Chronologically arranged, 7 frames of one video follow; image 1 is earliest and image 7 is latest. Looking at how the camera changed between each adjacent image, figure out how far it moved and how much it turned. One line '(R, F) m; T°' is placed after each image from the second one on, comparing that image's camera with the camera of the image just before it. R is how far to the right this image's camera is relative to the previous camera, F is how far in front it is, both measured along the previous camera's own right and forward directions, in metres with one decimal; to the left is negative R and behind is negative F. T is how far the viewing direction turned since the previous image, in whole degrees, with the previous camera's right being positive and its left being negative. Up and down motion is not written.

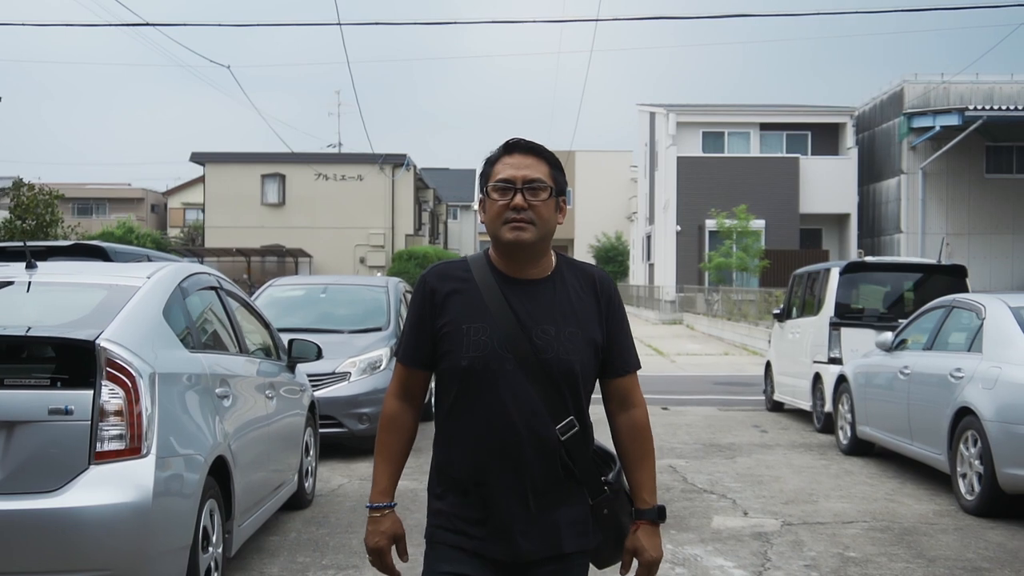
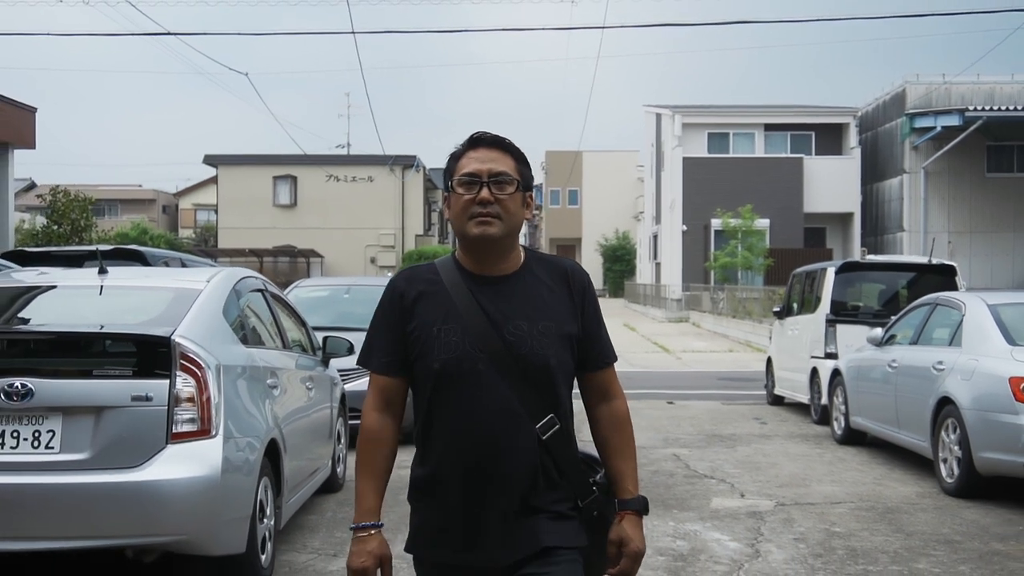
(-0.1, -0.6) m; 0°
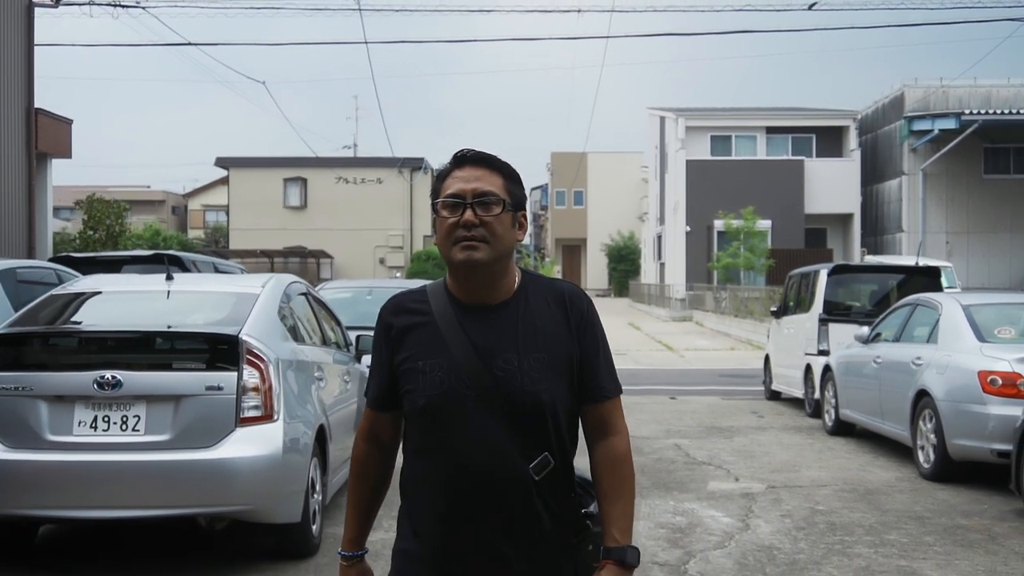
(-0.1, -0.7) m; 0°
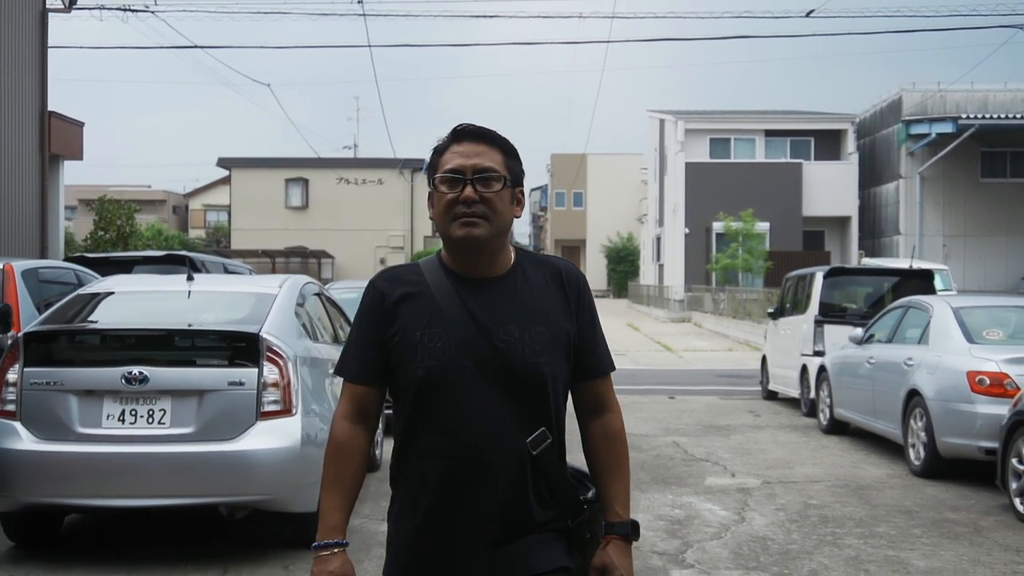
(0.0, -0.3) m; 0°
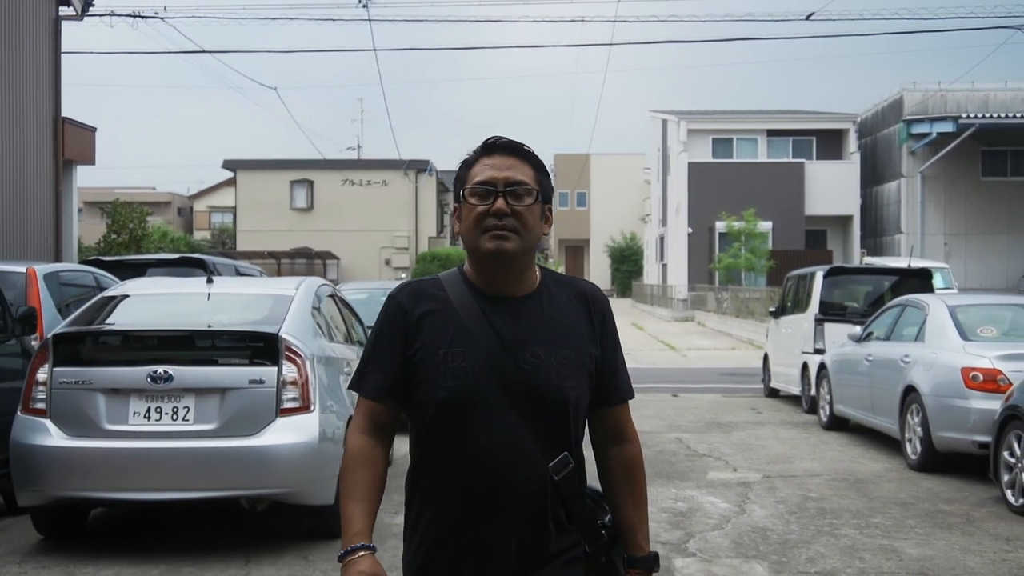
(0.0, -0.2) m; 0°
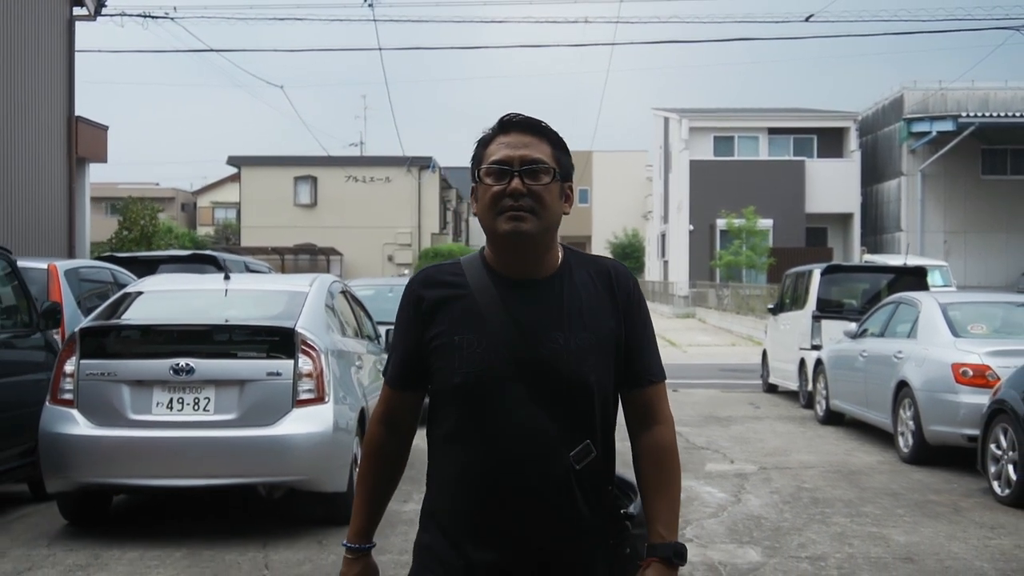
(0.0, -0.3) m; 0°
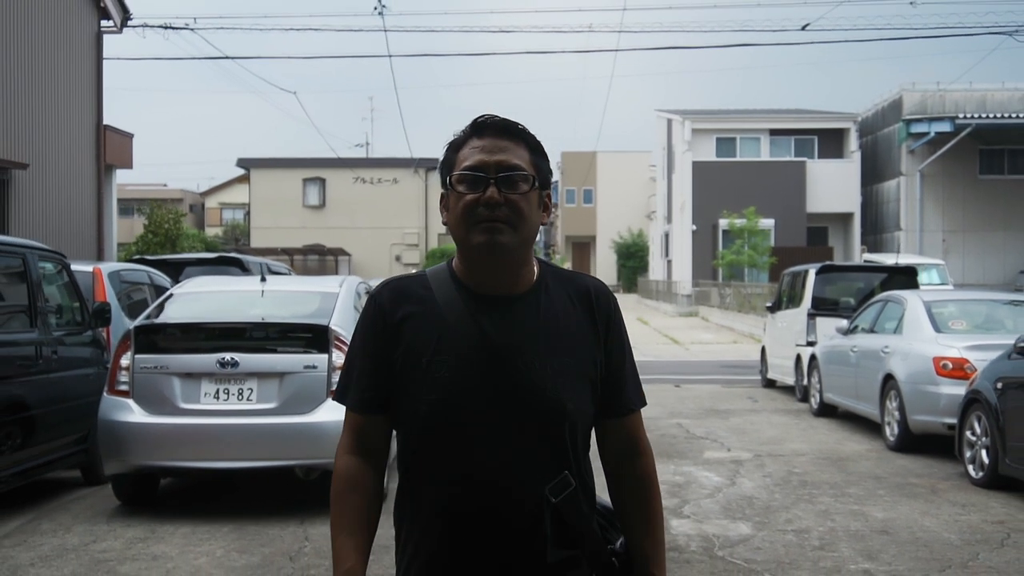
(-0.1, -0.6) m; 0°
